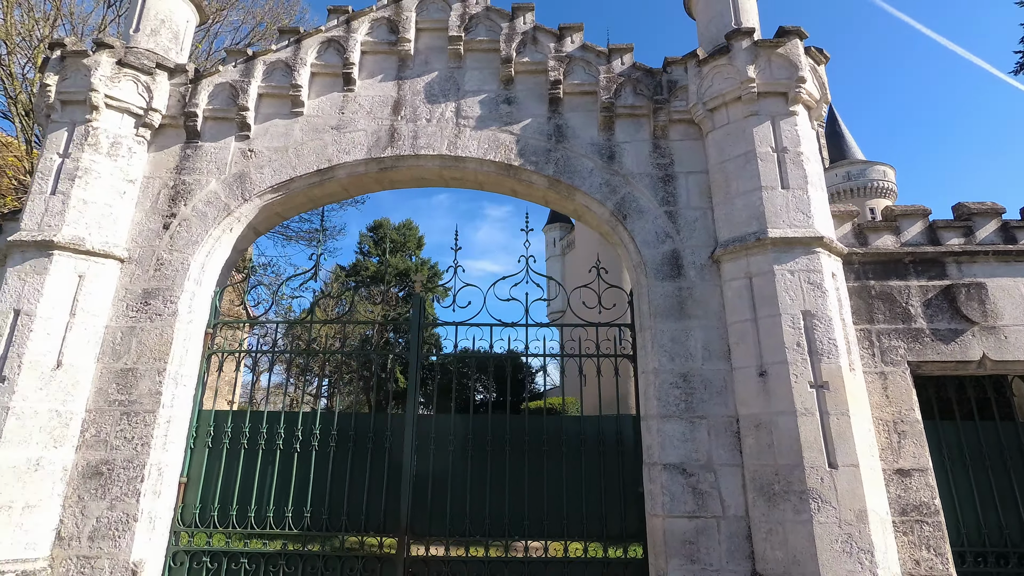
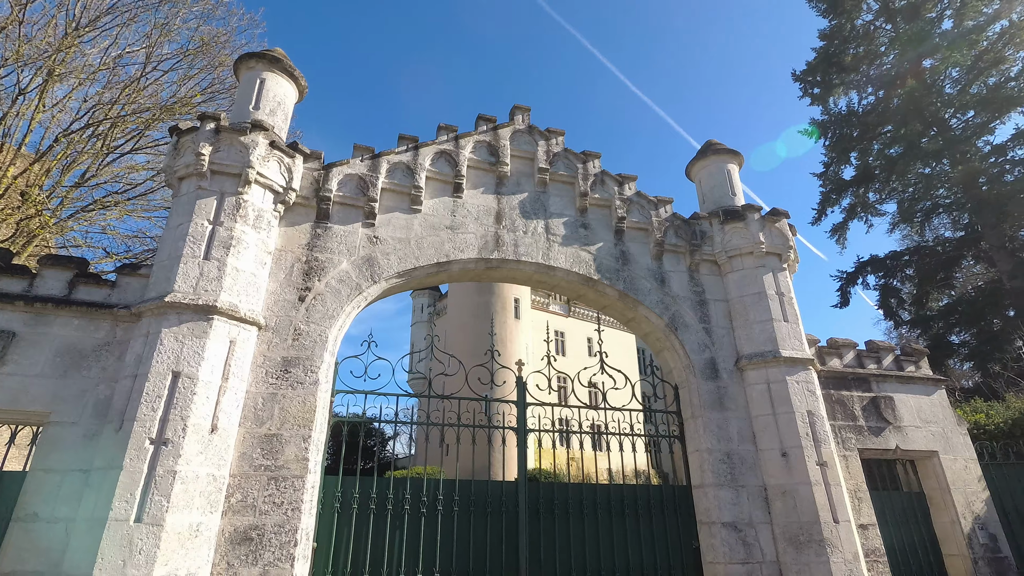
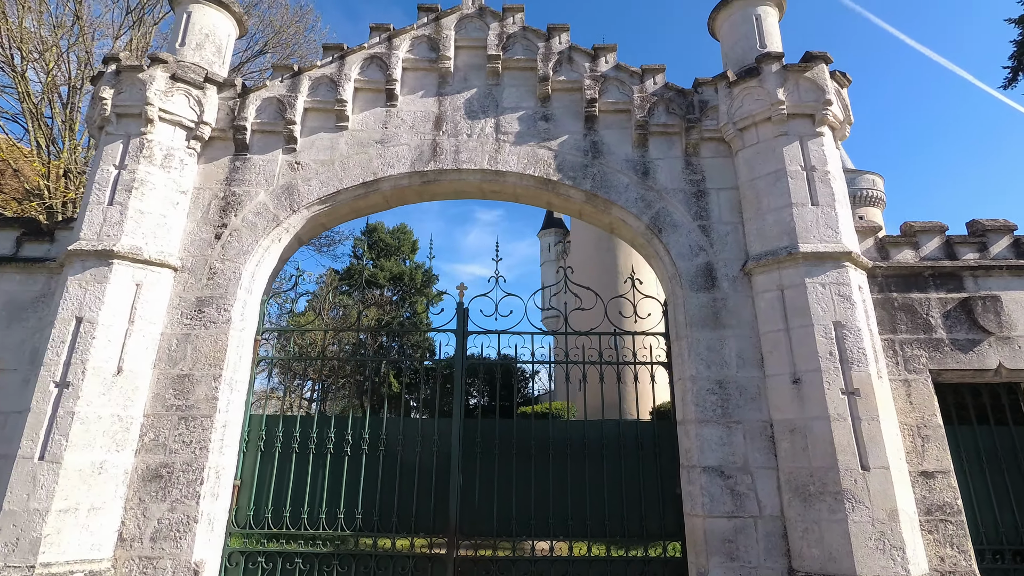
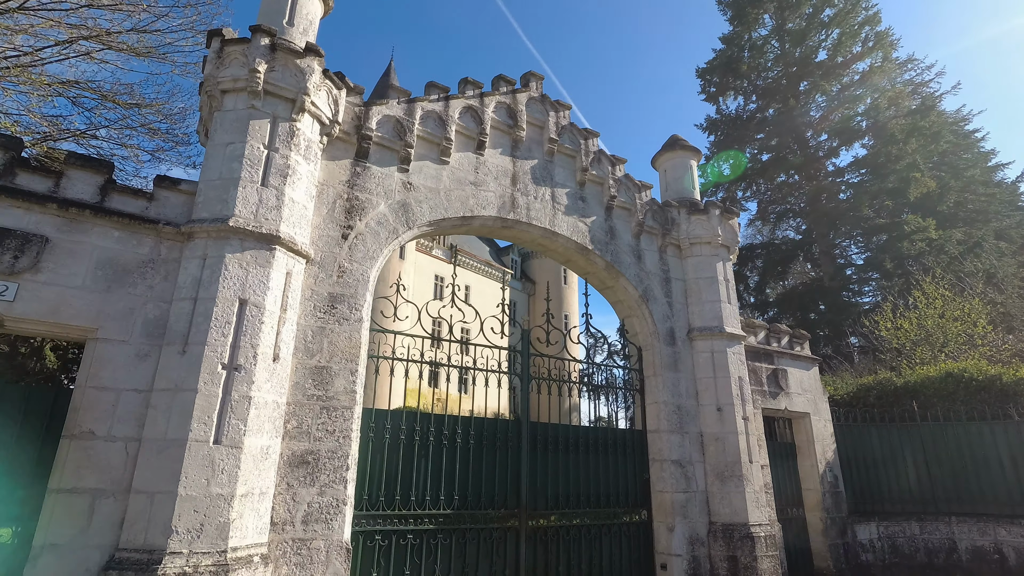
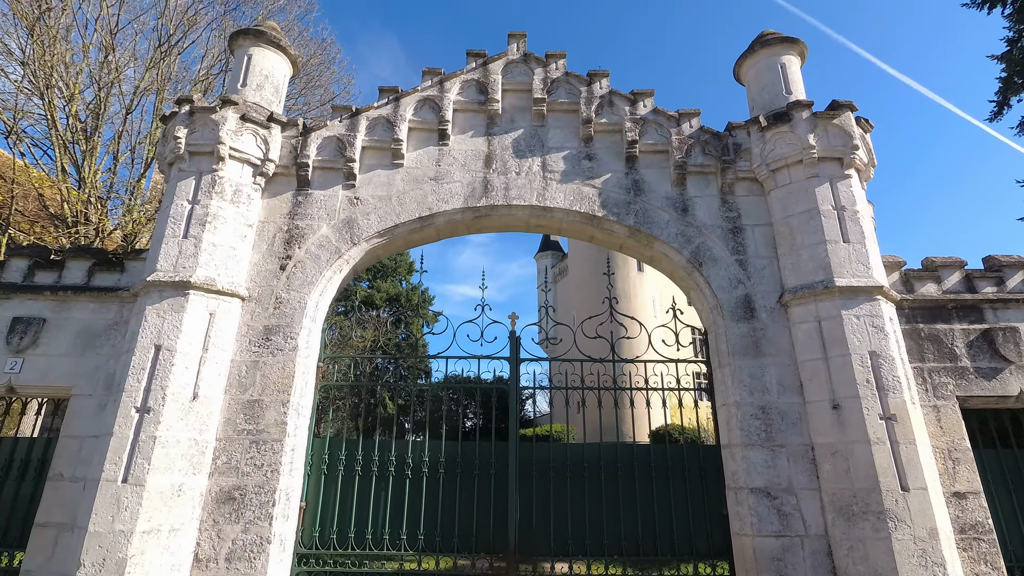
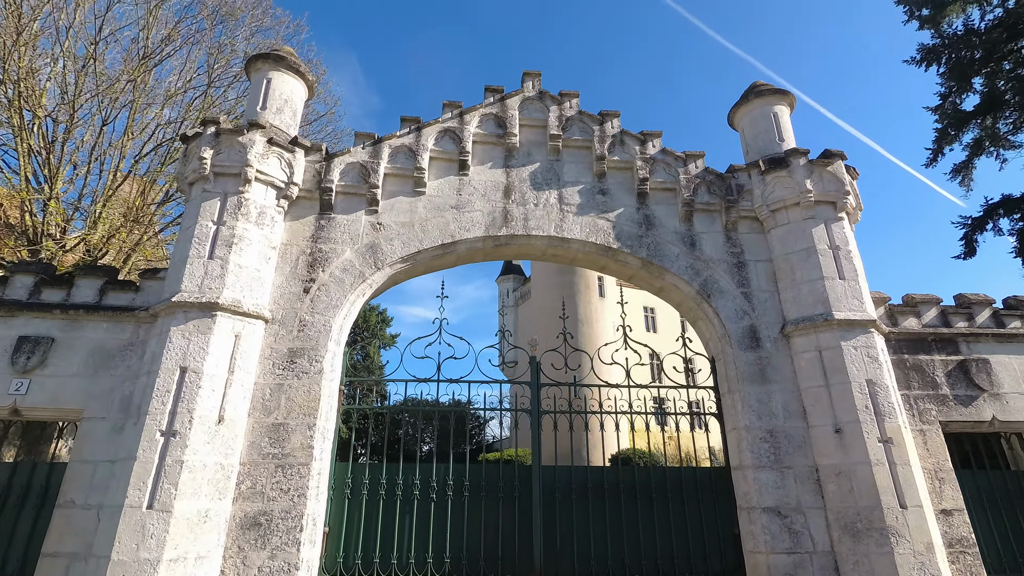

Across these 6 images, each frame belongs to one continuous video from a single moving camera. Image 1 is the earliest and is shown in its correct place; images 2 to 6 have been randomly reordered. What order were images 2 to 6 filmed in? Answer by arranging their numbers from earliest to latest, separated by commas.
3, 5, 6, 2, 4
